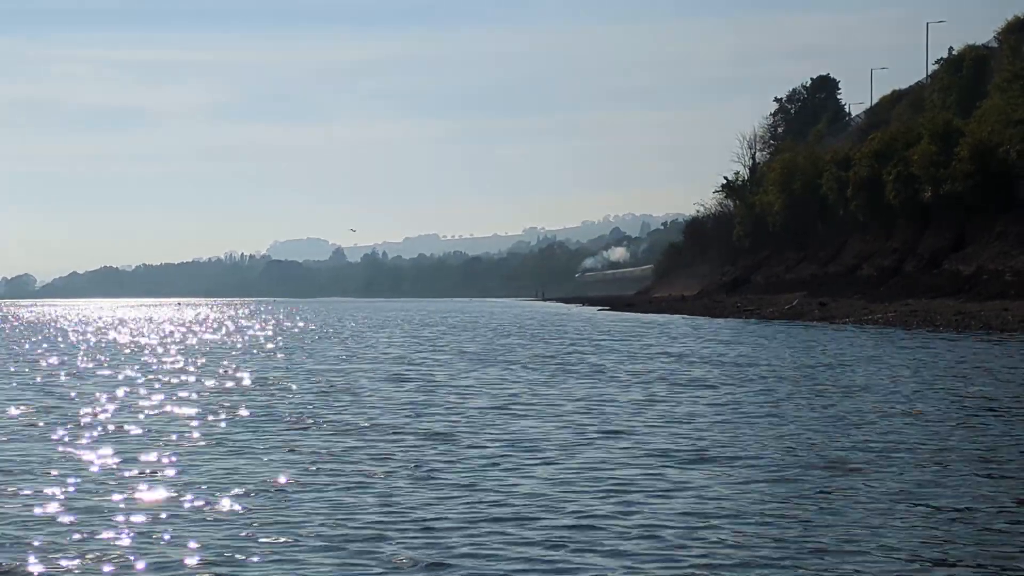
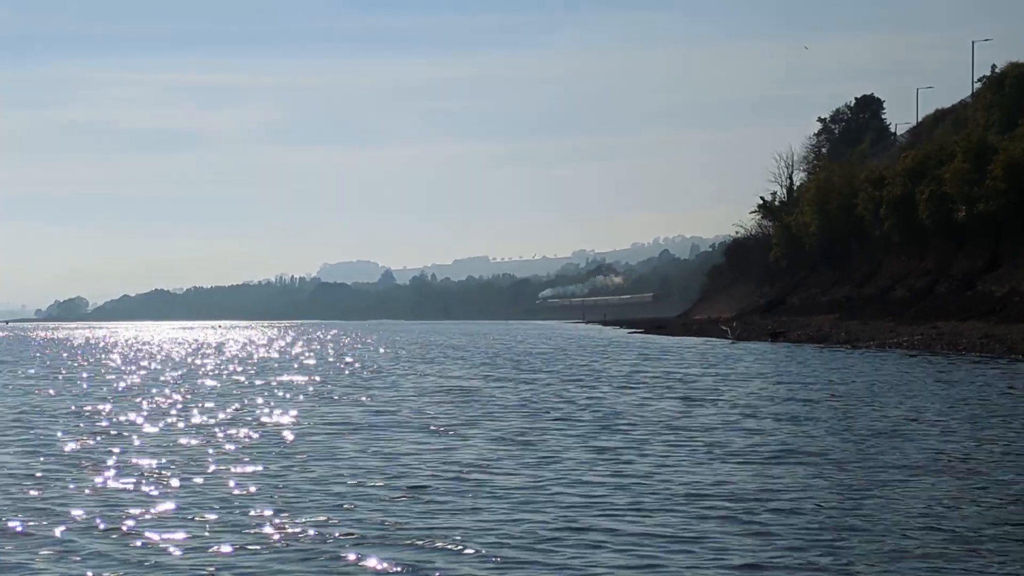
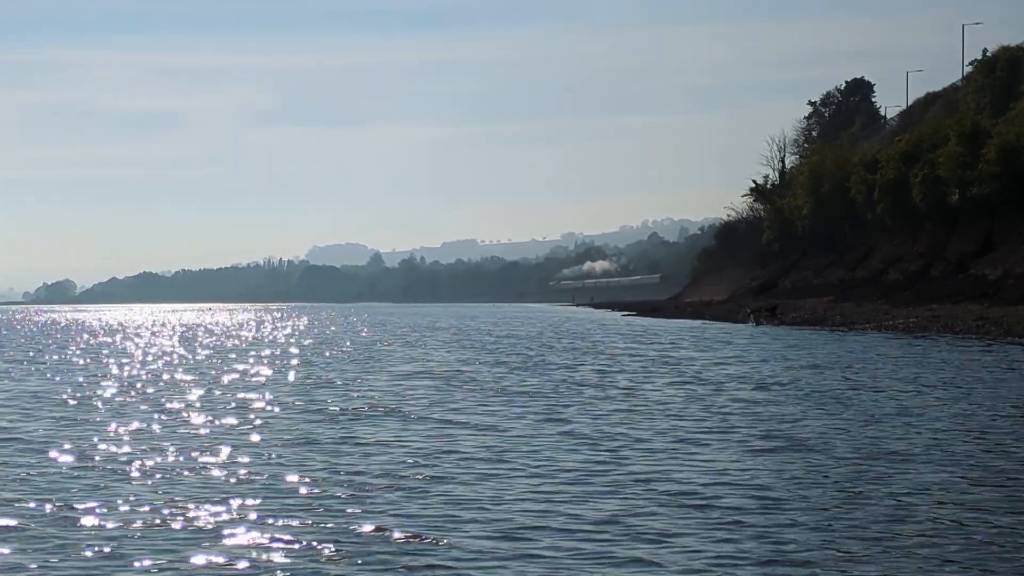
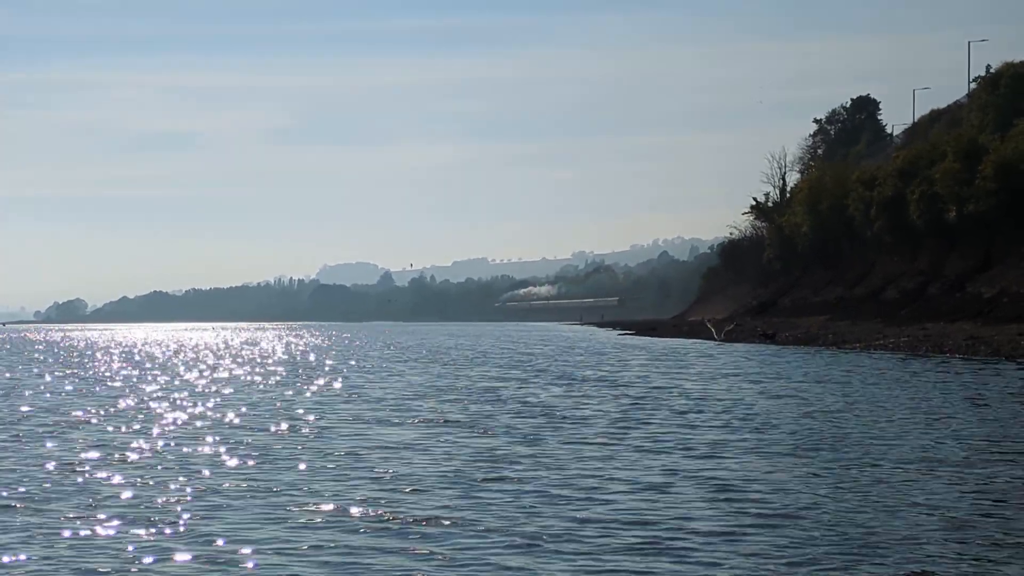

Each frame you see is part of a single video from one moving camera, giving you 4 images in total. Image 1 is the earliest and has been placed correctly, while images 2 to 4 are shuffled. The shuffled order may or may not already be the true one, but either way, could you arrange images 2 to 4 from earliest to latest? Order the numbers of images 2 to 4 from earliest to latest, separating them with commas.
3, 2, 4
